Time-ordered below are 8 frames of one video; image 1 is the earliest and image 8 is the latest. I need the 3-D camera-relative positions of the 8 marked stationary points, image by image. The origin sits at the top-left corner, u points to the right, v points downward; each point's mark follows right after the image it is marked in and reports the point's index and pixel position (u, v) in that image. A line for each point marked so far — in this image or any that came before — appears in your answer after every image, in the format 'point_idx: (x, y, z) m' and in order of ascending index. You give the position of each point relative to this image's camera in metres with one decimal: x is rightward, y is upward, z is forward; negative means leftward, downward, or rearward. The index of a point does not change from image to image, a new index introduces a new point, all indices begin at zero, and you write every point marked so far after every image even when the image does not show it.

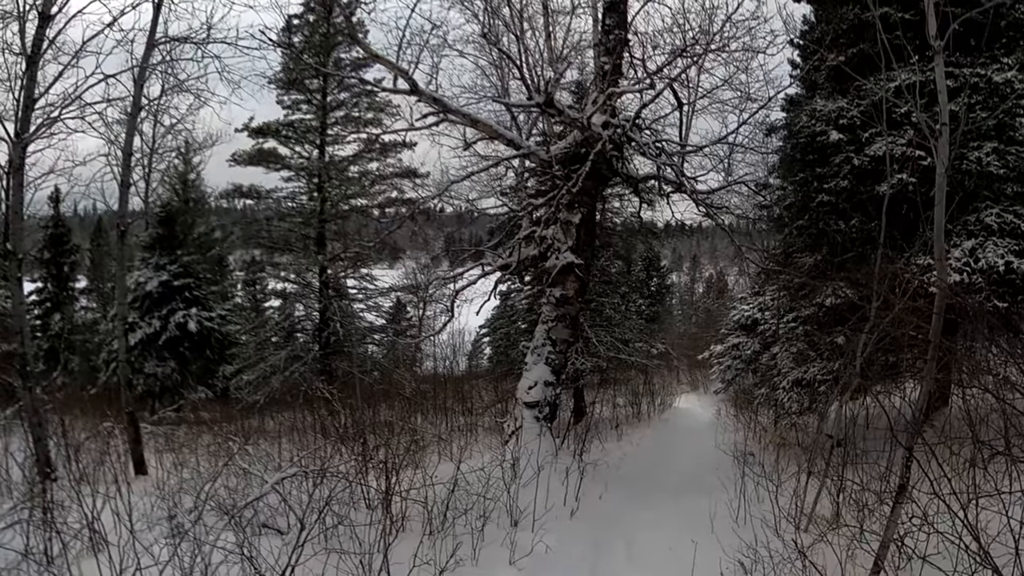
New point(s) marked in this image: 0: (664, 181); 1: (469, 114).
0: (+2.1, +1.5, +8.8) m
1: (-0.6, +2.2, +7.8) m
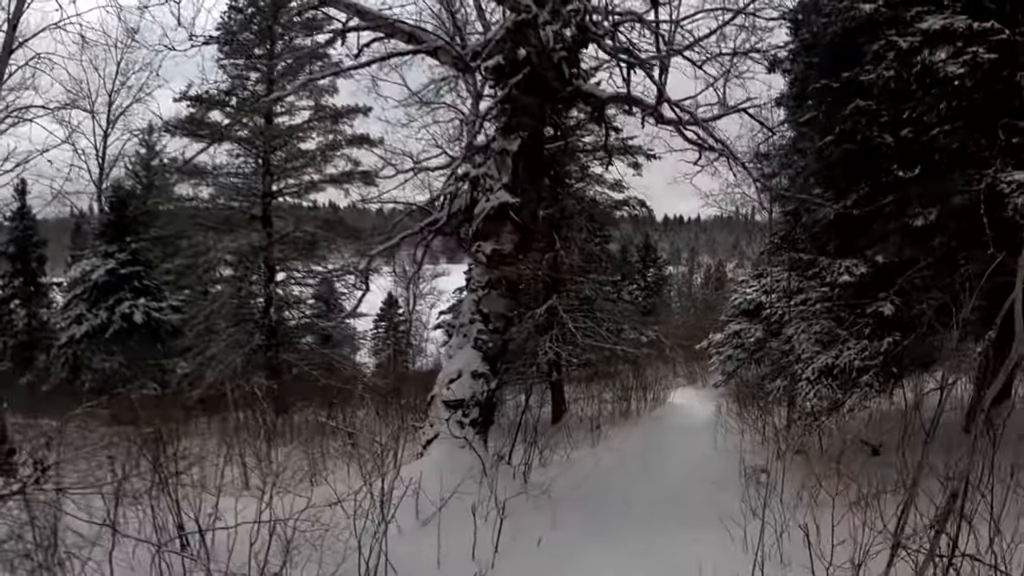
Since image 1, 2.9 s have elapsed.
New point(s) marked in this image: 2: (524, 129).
0: (+1.3, +1.9, +6.6) m
1: (-1.3, +2.6, +5.7) m
2: (+0.1, +1.4, +5.7) m
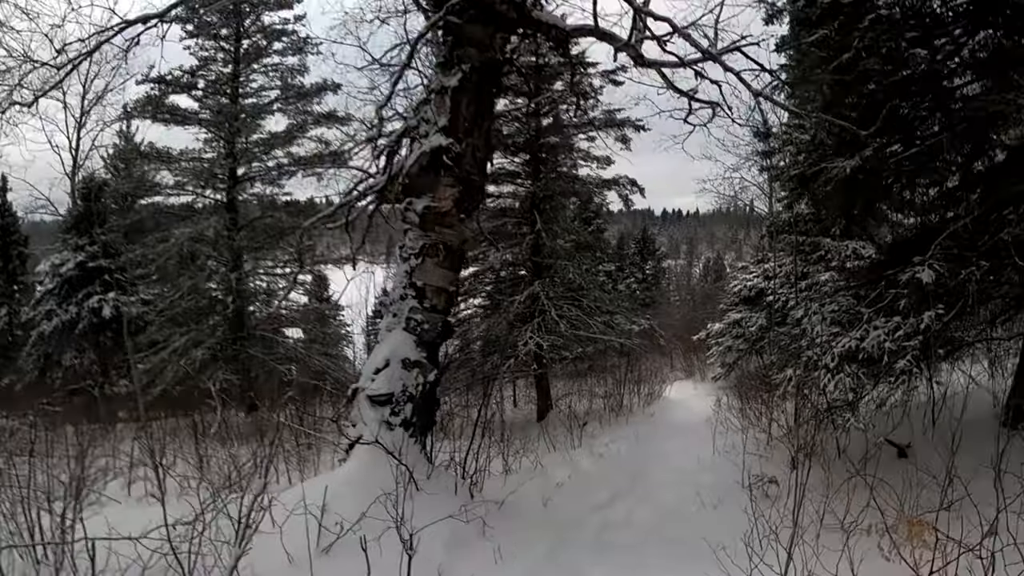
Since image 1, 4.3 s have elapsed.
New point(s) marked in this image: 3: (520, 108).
0: (+0.9, +2.1, +5.5) m
1: (-1.8, +2.8, +4.6) m
2: (-0.3, +1.7, +4.6) m
3: (+0.3, +3.4, +12.0) m
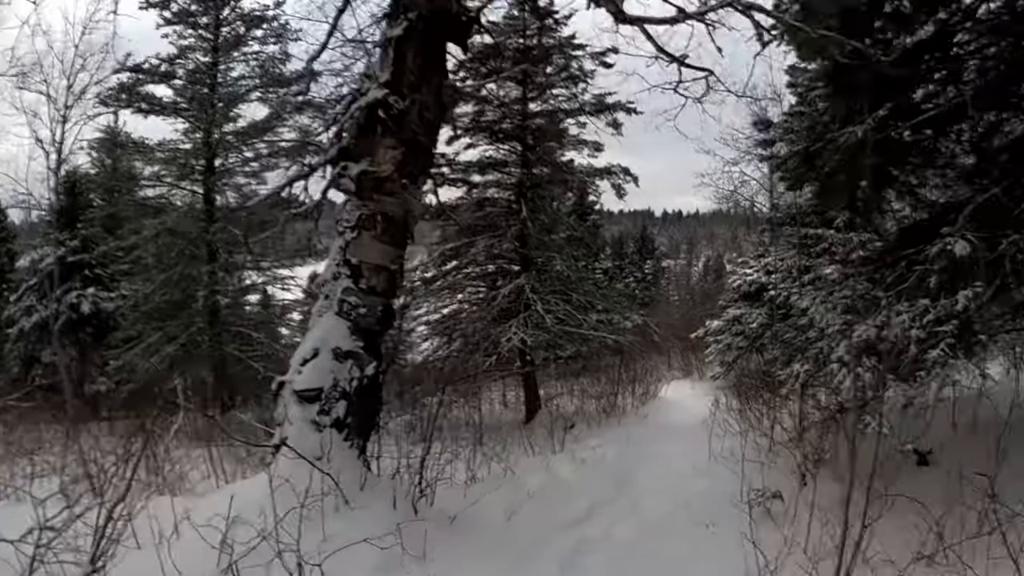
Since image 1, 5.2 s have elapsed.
0: (+0.7, +2.3, +4.9) m
1: (-2.0, +2.9, +3.9) m
2: (-0.6, +1.8, +4.0) m
3: (0.0, +3.5, +11.4) m
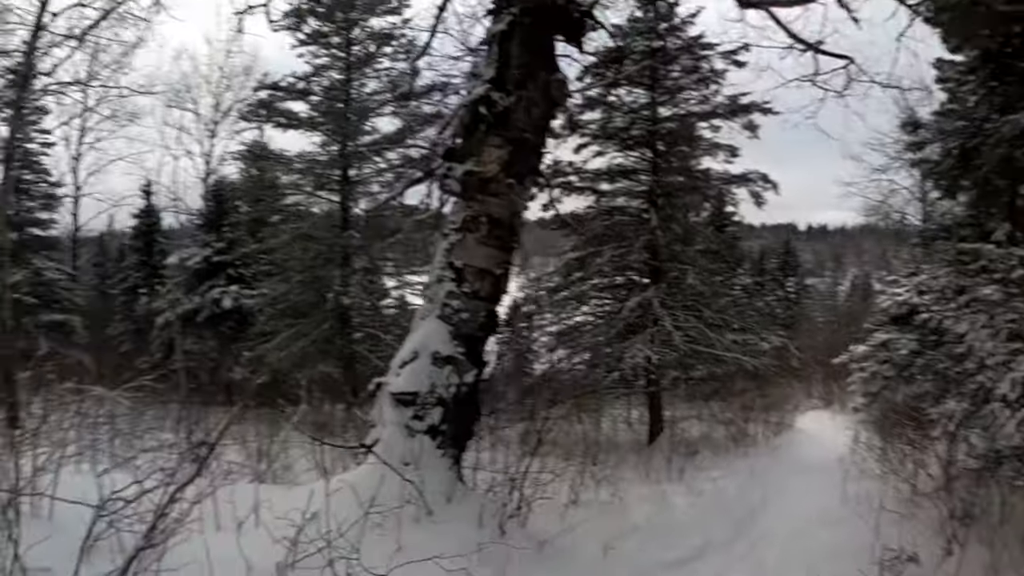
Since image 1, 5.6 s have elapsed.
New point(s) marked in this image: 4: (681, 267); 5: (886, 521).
0: (+1.6, +2.1, +4.5) m
1: (-1.2, +2.9, +4.1) m
2: (+0.2, +1.7, +3.9) m
3: (+2.1, +3.3, +11.1) m
4: (+2.6, +0.3, +11.1) m
5: (+3.0, -1.8, +5.1) m
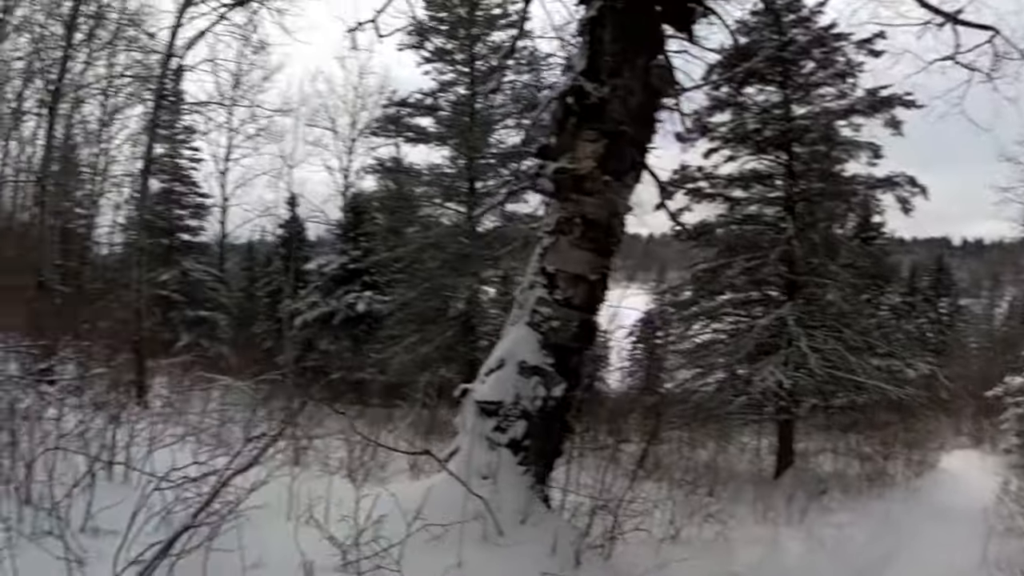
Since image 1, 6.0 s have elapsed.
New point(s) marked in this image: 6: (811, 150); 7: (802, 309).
0: (+2.2, +2.0, +4.1) m
1: (-0.6, +2.8, +4.2) m
2: (+0.7, +1.7, +3.7) m
3: (+3.9, +3.0, +10.4) m
4: (+4.4, +0.1, +10.4) m
5: (+3.6, -2.0, +4.3) m
6: (+4.4, +2.1, +10.5) m
7: (+4.2, -0.4, +10.5) m
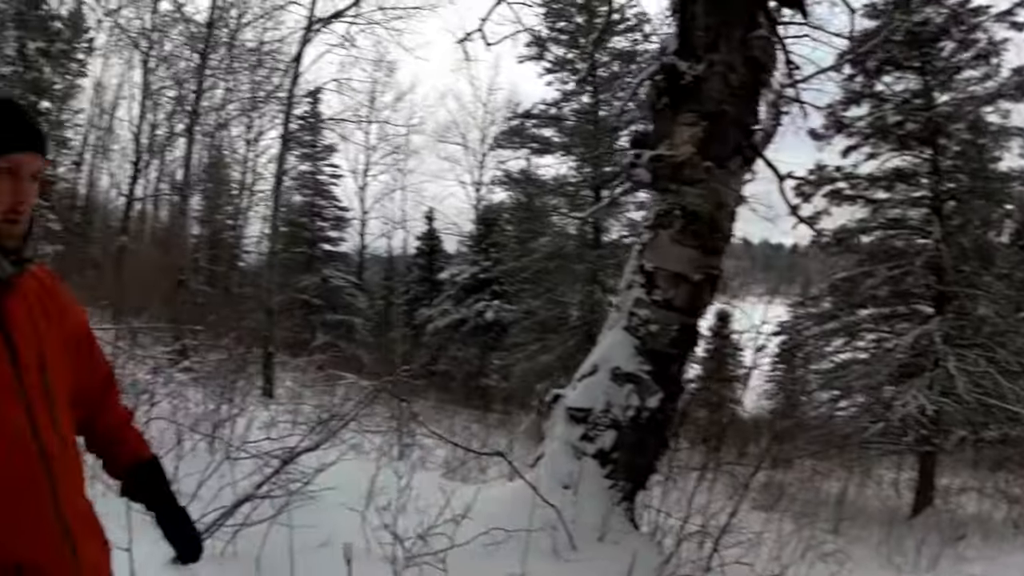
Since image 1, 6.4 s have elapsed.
0: (+2.8, +1.9, +3.5) m
1: (+0.1, +2.8, +4.2) m
2: (+1.3, +1.6, +3.4) m
3: (+5.8, +2.8, +9.4) m
4: (+6.2, -0.2, +9.2) m
5: (+4.1, -2.1, +3.4) m
6: (+6.3, +1.8, +9.4) m
7: (+6.0, -0.6, +9.4) m
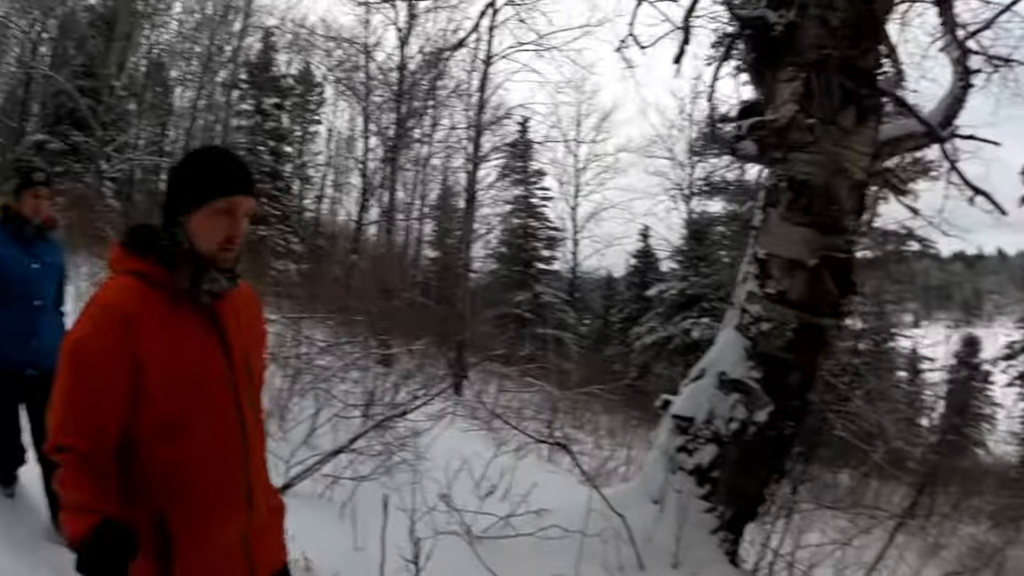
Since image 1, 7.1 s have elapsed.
0: (+3.3, +1.9, +2.4) m
1: (+1.0, +2.7, +4.0) m
2: (+1.8, +1.6, +2.9) m
3: (+8.2, +2.6, +6.8) m
4: (+8.5, -0.4, +6.4) m
5: (+4.4, -2.1, +1.7) m
6: (+8.6, +1.6, +6.6) m
7: (+8.4, -0.8, +6.6) m
